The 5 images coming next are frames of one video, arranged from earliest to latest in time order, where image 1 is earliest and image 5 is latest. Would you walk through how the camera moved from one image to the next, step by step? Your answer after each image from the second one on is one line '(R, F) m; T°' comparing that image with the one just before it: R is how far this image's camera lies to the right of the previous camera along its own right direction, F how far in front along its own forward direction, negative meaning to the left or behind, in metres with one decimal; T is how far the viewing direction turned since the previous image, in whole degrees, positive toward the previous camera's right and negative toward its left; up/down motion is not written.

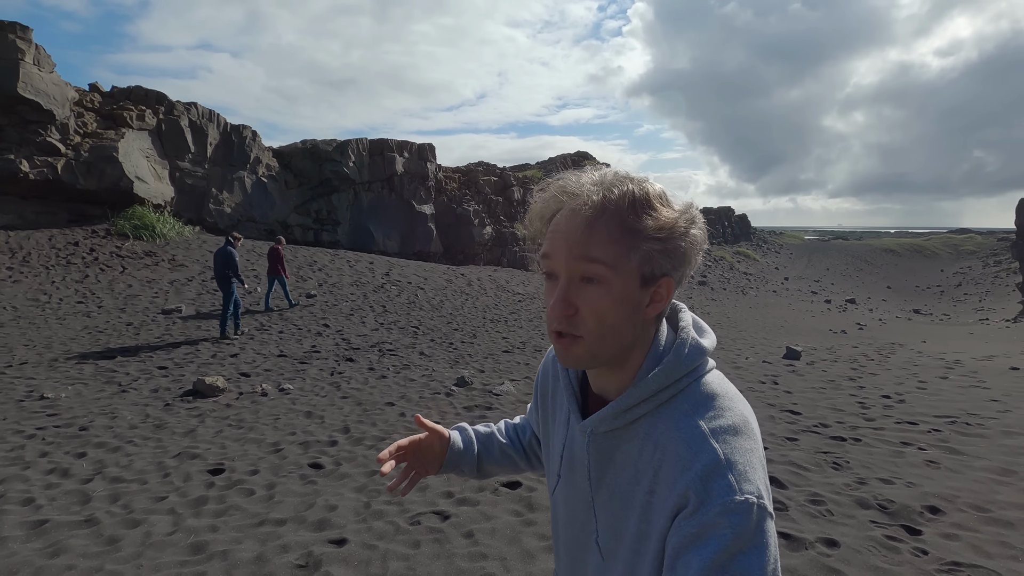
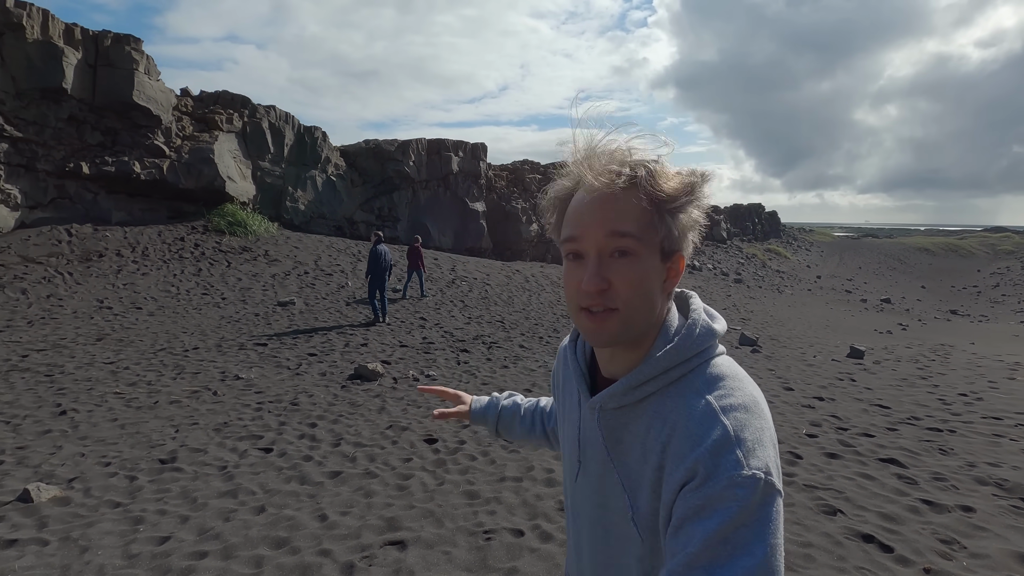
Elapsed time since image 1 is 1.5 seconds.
(-1.6, -1.0) m; -2°
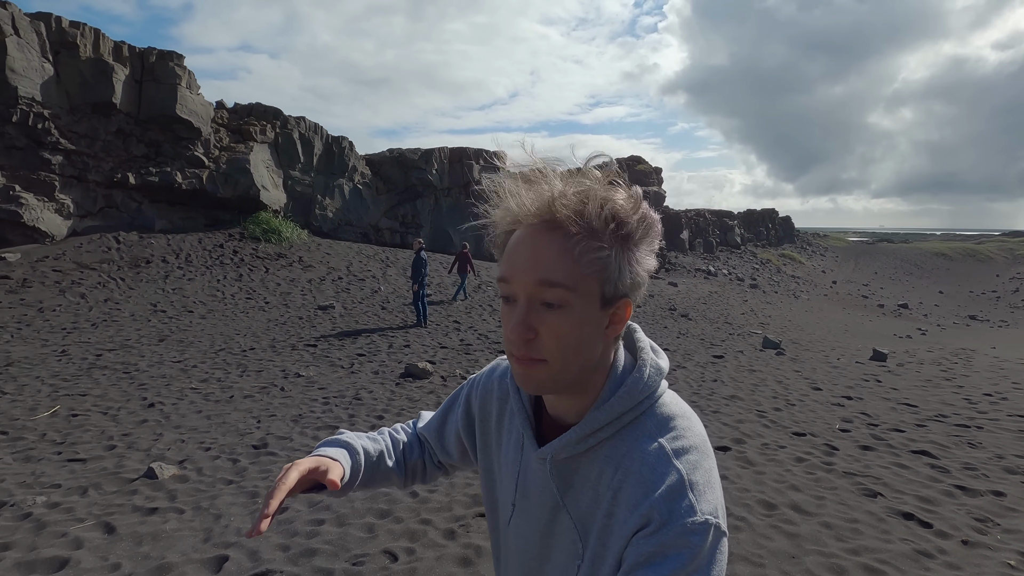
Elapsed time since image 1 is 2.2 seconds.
(-0.5, -0.5) m; -1°
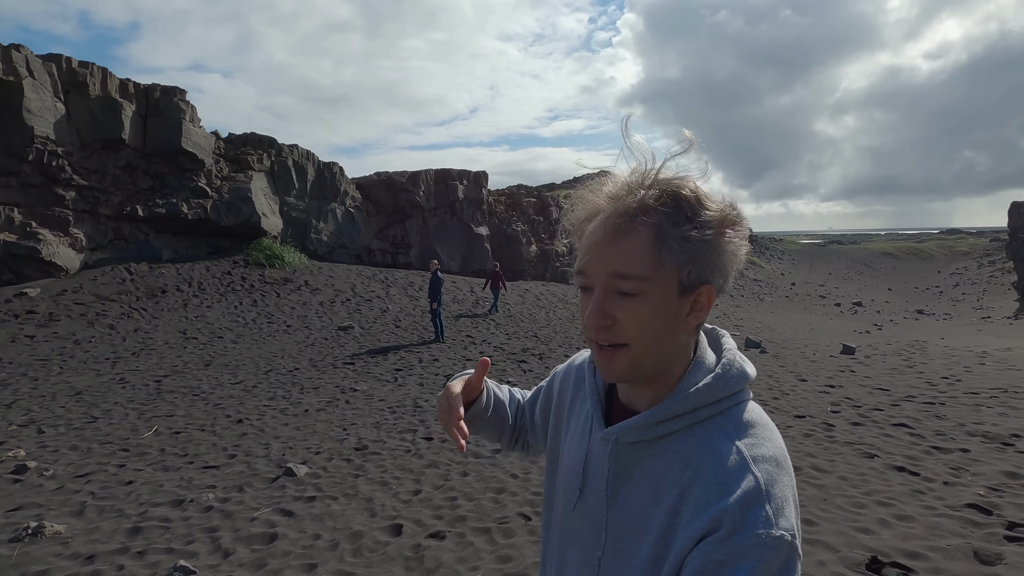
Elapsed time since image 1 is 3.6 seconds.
(-1.1, -1.0) m; +4°
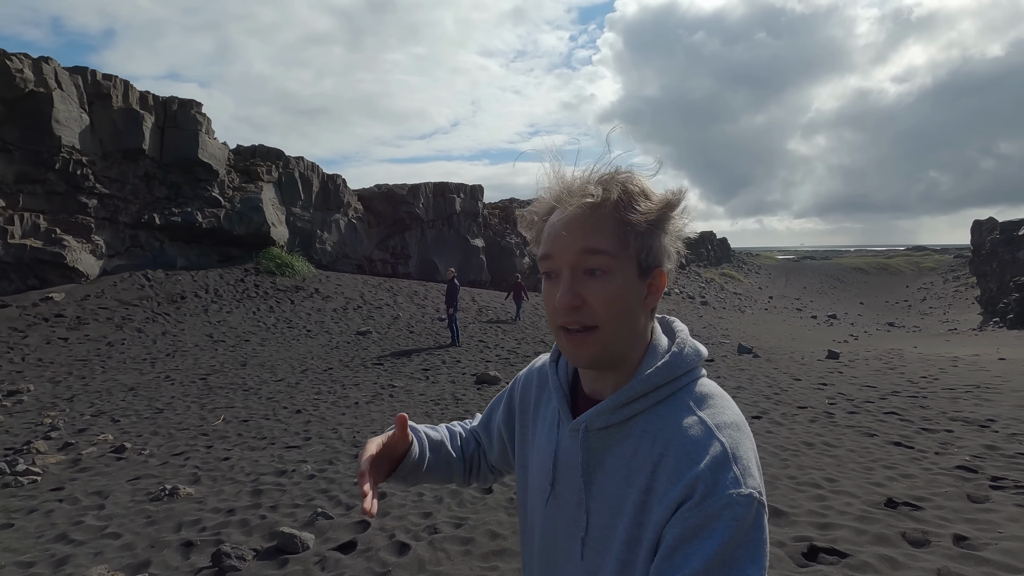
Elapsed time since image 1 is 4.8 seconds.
(-0.9, -0.8) m; +2°
